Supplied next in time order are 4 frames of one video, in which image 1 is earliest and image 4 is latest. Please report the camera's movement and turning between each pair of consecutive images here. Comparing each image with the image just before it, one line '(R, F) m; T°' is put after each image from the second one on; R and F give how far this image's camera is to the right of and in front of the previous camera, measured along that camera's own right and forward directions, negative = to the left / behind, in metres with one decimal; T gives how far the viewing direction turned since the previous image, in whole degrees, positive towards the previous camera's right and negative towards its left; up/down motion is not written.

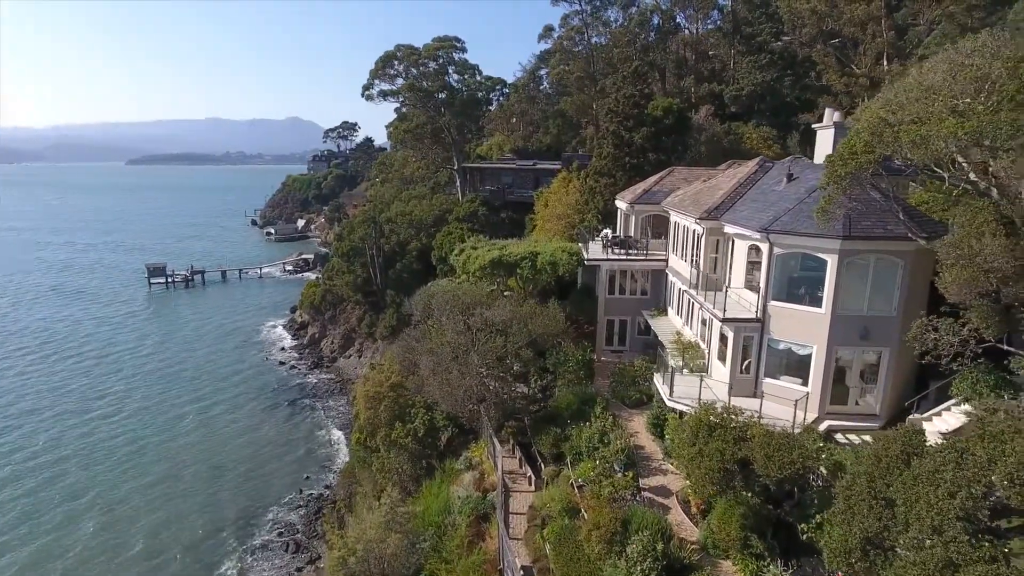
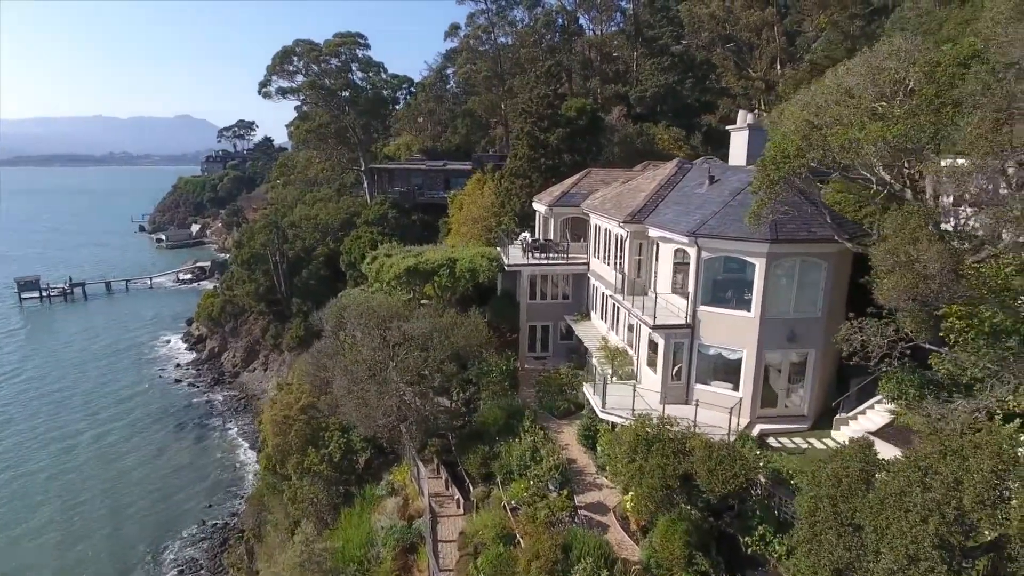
(-0.4, +1.8) m; +8°
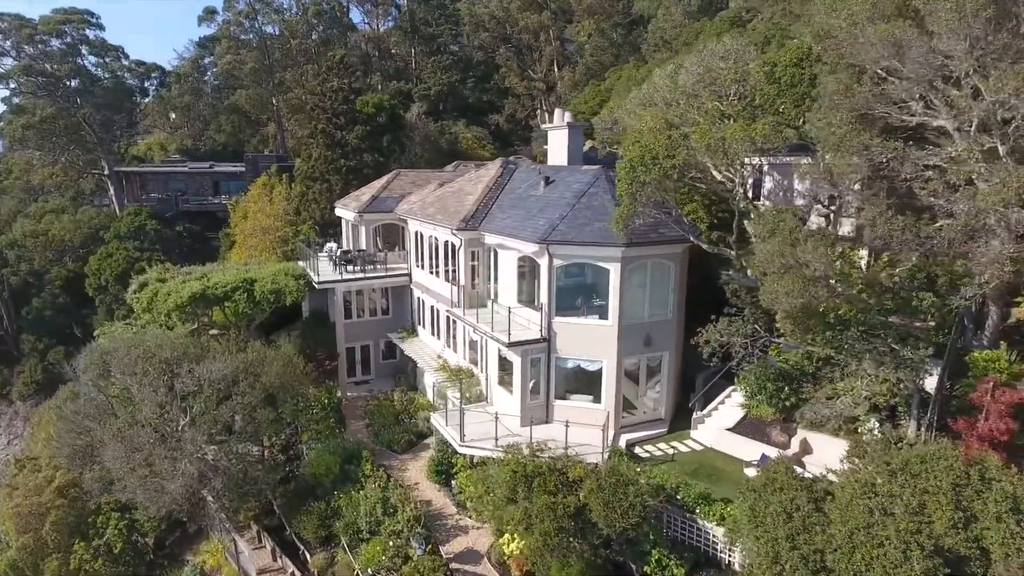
(-1.8, +3.7) m; +19°
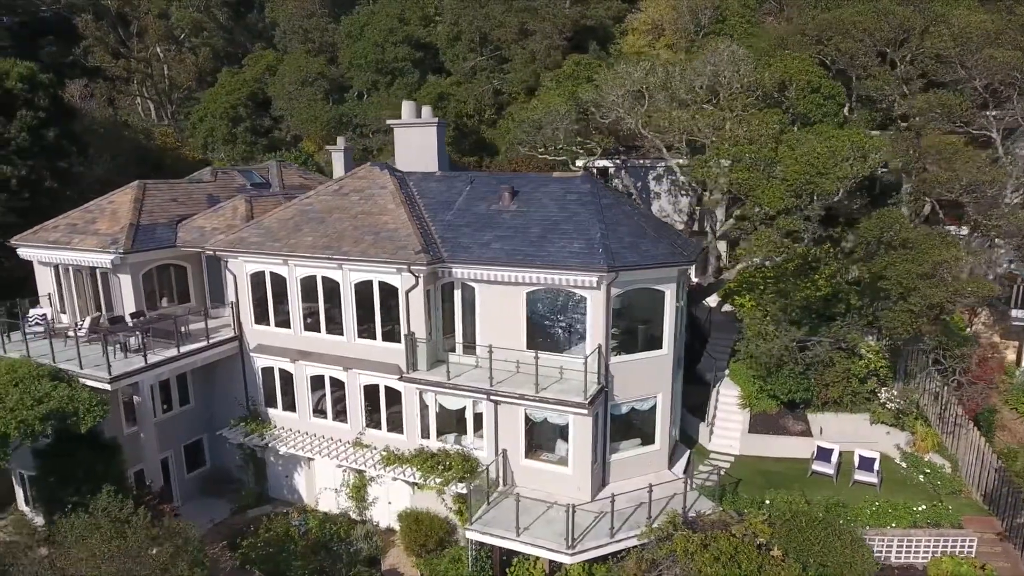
(-13.5, +10.9) m; +40°
